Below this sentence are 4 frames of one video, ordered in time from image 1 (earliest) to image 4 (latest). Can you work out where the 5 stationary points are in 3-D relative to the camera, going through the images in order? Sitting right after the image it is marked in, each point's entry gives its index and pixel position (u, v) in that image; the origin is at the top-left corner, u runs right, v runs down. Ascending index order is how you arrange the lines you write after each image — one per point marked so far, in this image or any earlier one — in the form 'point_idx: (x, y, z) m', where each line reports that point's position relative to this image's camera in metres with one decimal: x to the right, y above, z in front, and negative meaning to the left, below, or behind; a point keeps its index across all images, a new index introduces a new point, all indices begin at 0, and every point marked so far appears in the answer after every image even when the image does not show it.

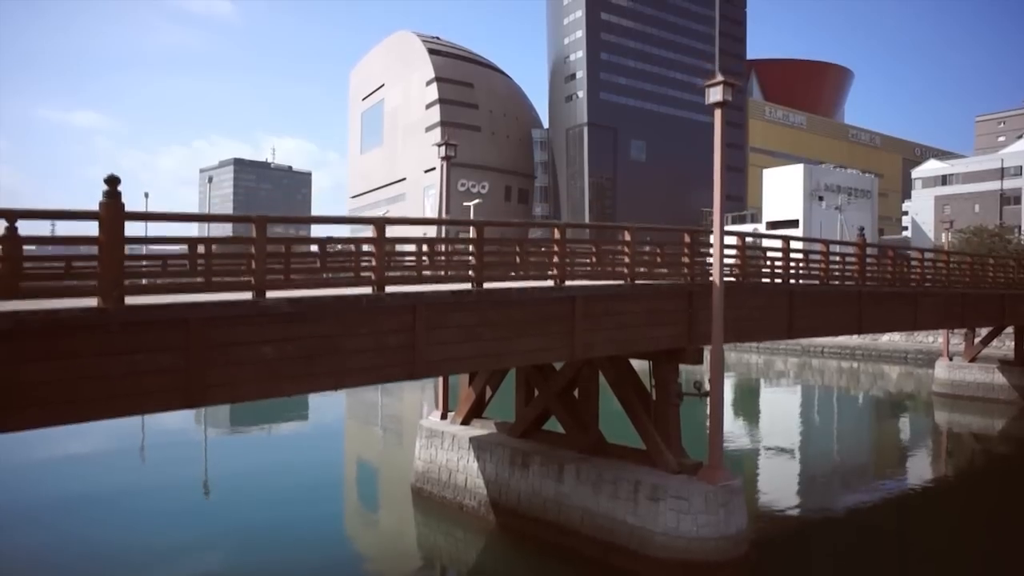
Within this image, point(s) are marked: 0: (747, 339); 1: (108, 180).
0: (+3.1, -0.7, +9.3) m
1: (-3.0, +0.8, +5.2) m
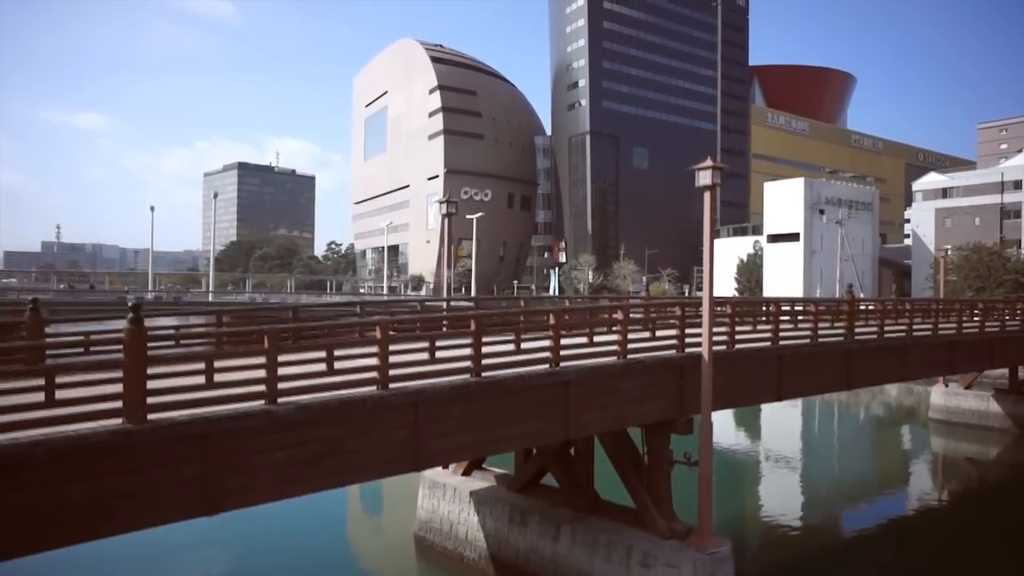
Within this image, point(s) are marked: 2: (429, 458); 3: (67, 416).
0: (+3.1, -1.6, +9.7) m
1: (-3.0, -0.2, +5.6) m
2: (-0.8, -1.7, +6.9) m
3: (-3.3, -1.0, +5.2) m
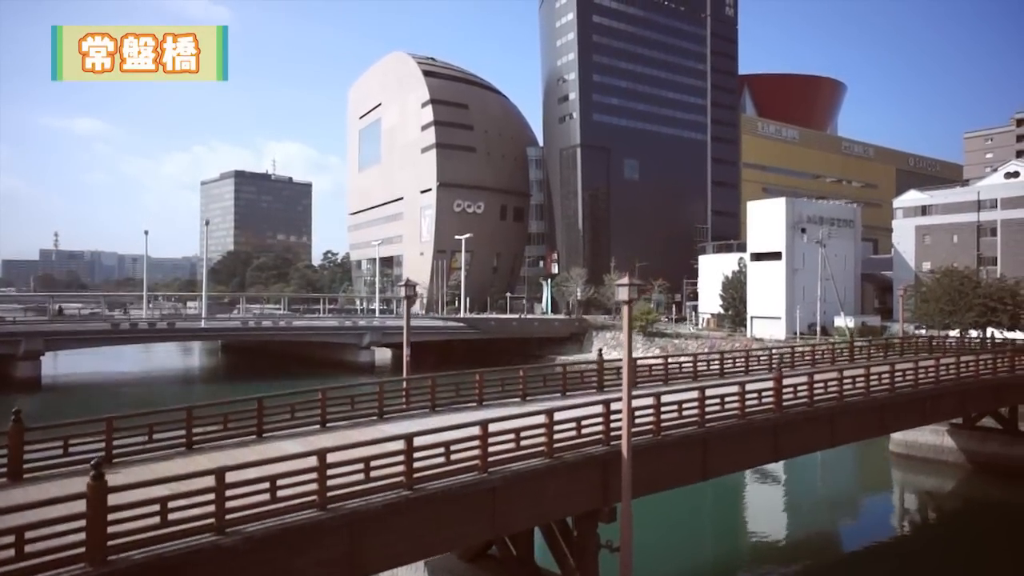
0: (+2.3, -3.0, +10.6) m
1: (-3.9, -1.7, +6.5) m
2: (-1.7, -3.1, +7.8) m
3: (-4.2, -2.4, +6.1) m
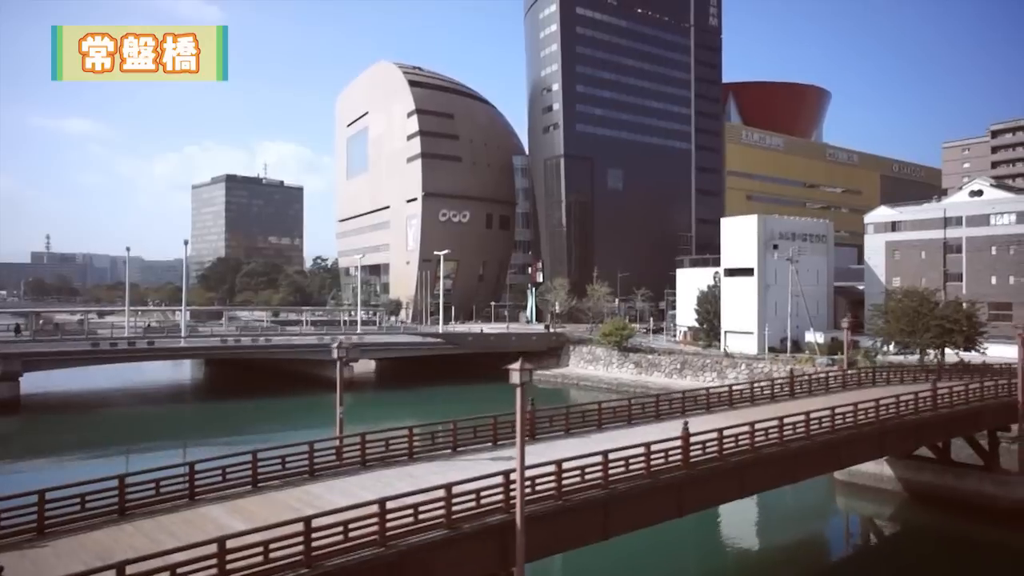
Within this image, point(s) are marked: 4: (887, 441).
0: (+0.8, -4.3, +11.4) m
1: (-5.3, -2.9, +7.2) m
2: (-3.1, -4.4, +8.6) m
3: (-5.6, -3.7, +6.9) m
4: (+9.6, -3.9, +17.9) m
